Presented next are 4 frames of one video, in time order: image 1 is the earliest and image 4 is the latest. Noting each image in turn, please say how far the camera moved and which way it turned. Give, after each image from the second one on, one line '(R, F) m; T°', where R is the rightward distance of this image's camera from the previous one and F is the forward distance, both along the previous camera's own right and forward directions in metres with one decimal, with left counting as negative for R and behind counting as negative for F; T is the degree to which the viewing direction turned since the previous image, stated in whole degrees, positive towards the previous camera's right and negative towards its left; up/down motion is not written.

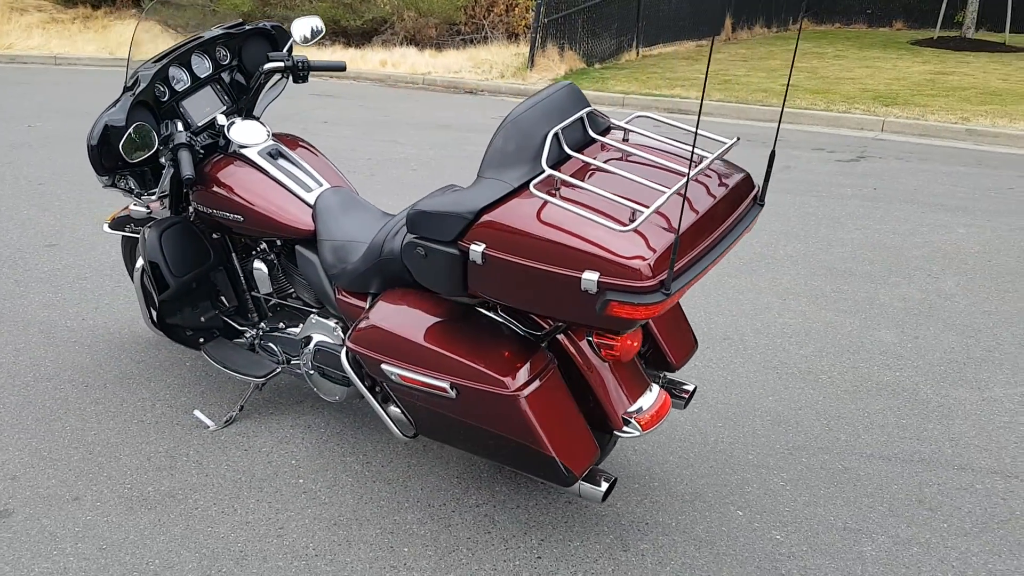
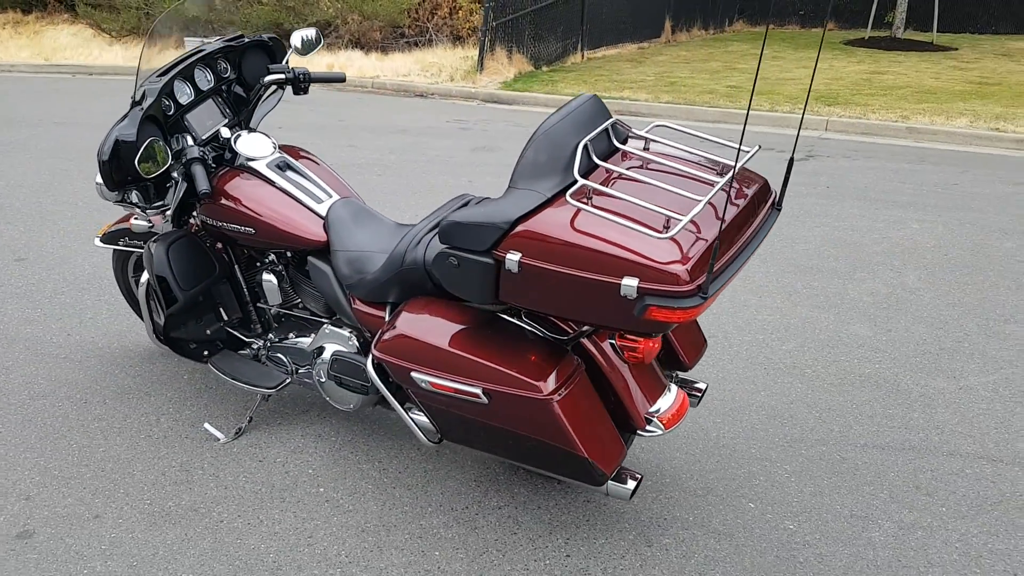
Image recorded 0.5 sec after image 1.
(-0.2, -0.1) m; +4°
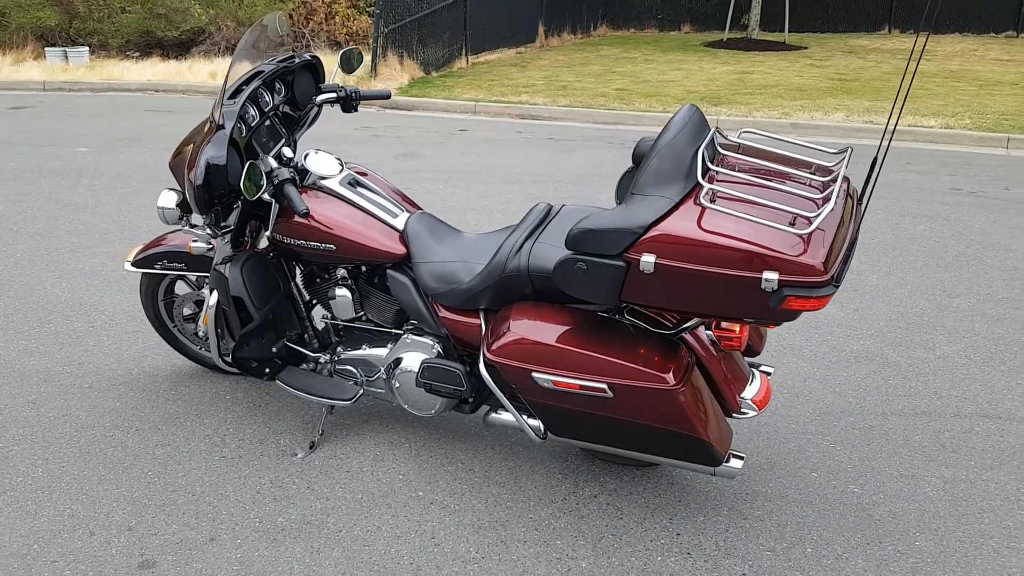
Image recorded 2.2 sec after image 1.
(-0.7, -0.1) m; +9°
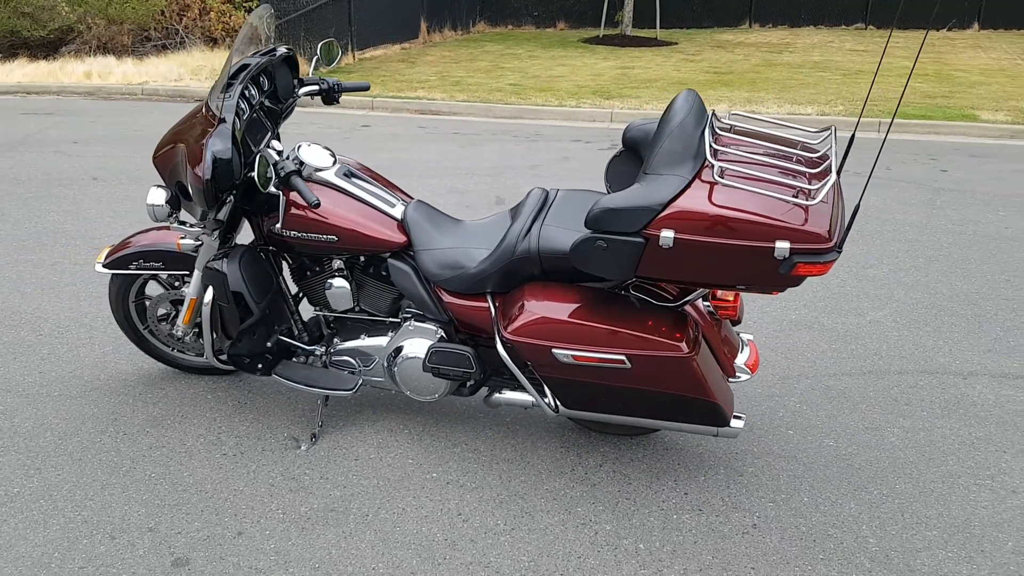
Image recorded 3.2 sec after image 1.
(-0.4, -0.1) m; +8°
